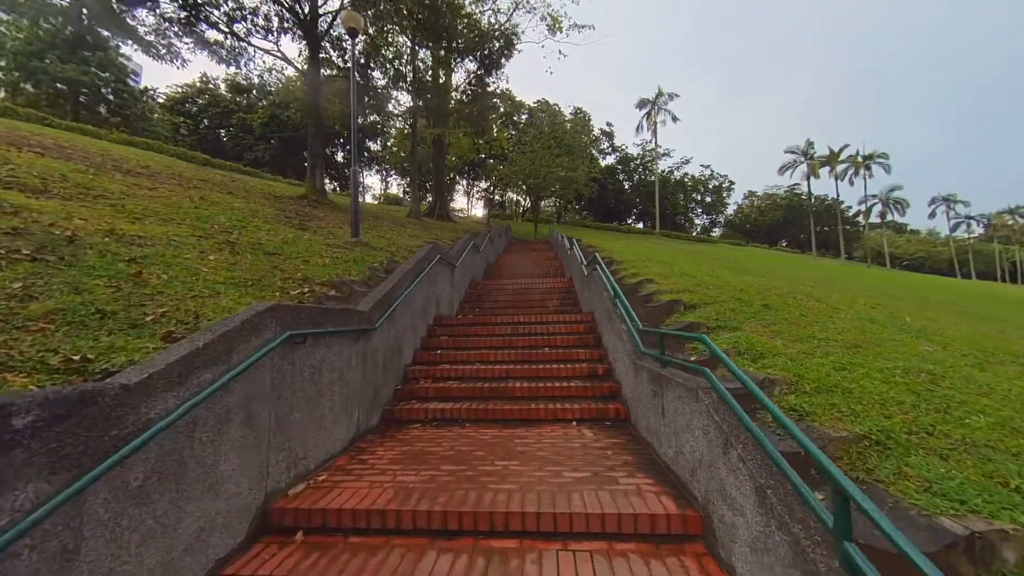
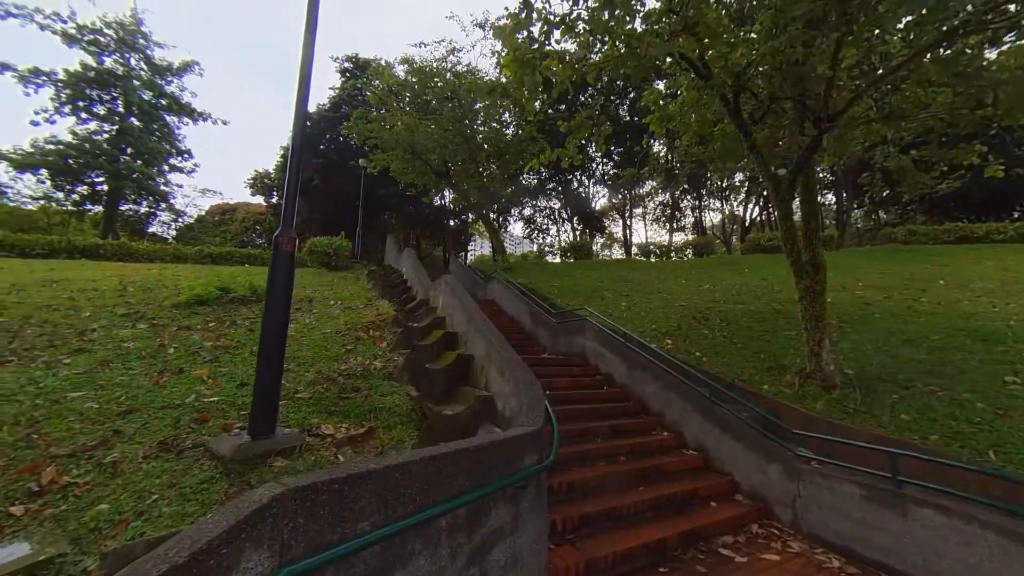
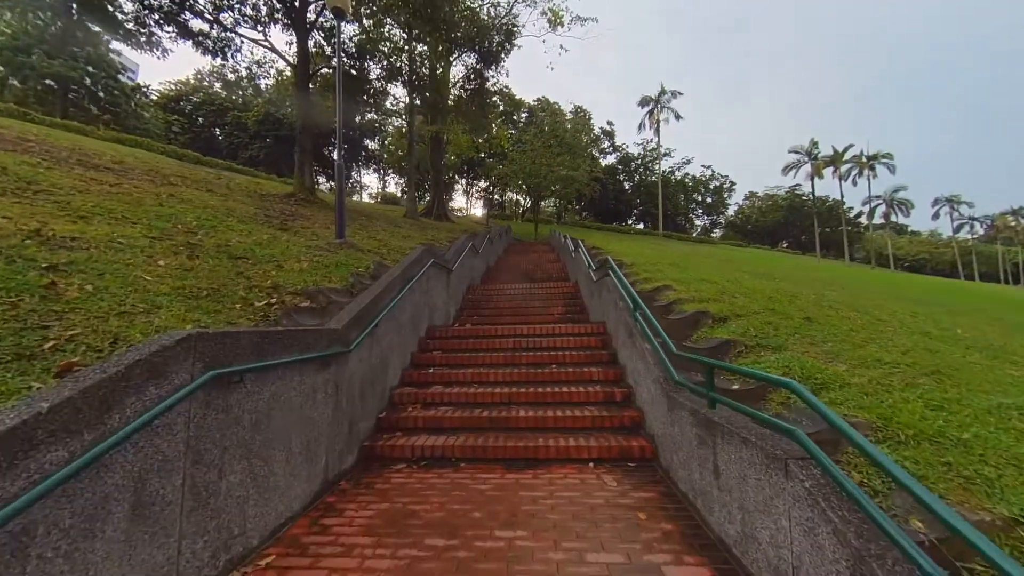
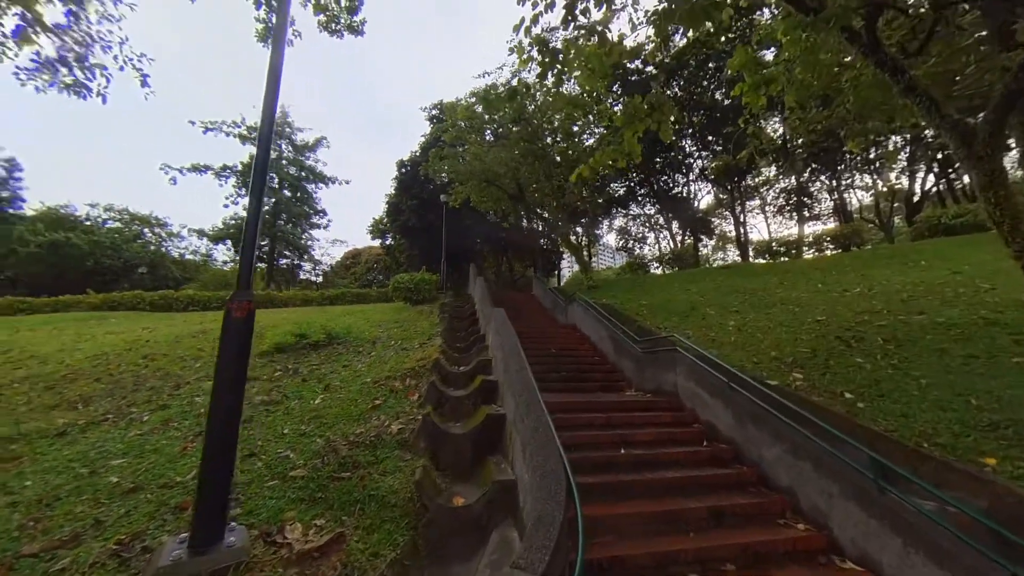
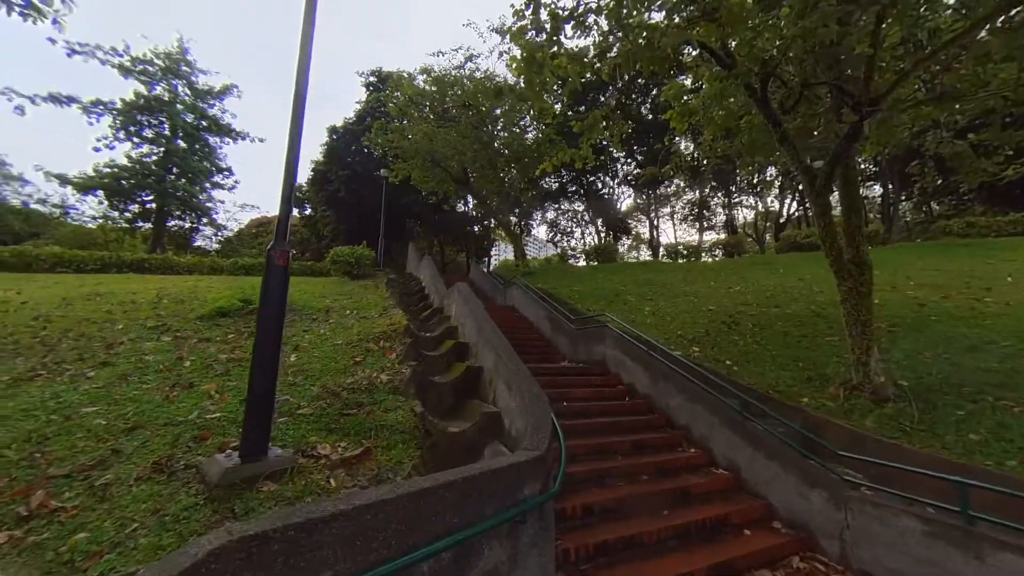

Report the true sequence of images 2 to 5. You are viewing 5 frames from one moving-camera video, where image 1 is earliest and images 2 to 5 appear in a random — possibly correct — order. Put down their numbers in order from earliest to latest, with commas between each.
3, 2, 5, 4
